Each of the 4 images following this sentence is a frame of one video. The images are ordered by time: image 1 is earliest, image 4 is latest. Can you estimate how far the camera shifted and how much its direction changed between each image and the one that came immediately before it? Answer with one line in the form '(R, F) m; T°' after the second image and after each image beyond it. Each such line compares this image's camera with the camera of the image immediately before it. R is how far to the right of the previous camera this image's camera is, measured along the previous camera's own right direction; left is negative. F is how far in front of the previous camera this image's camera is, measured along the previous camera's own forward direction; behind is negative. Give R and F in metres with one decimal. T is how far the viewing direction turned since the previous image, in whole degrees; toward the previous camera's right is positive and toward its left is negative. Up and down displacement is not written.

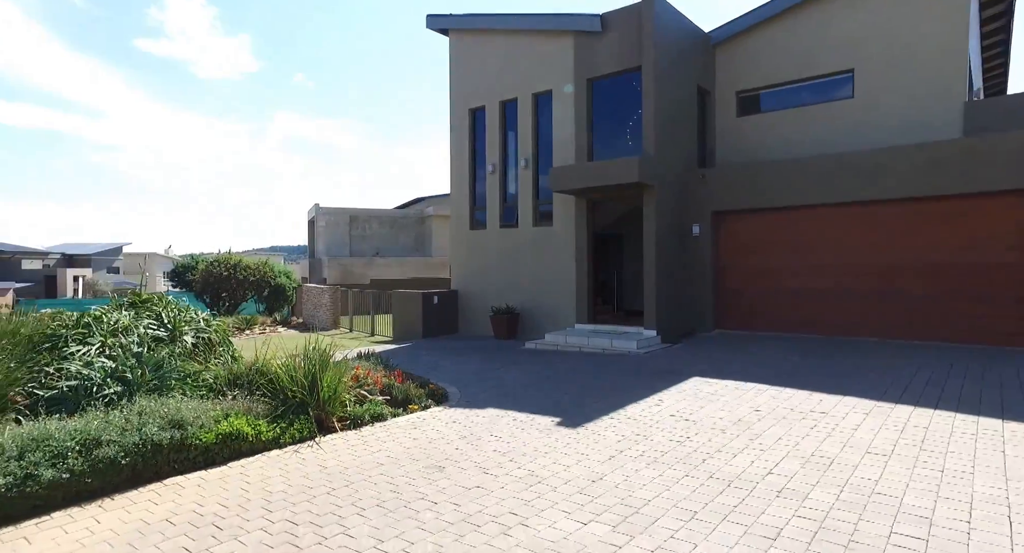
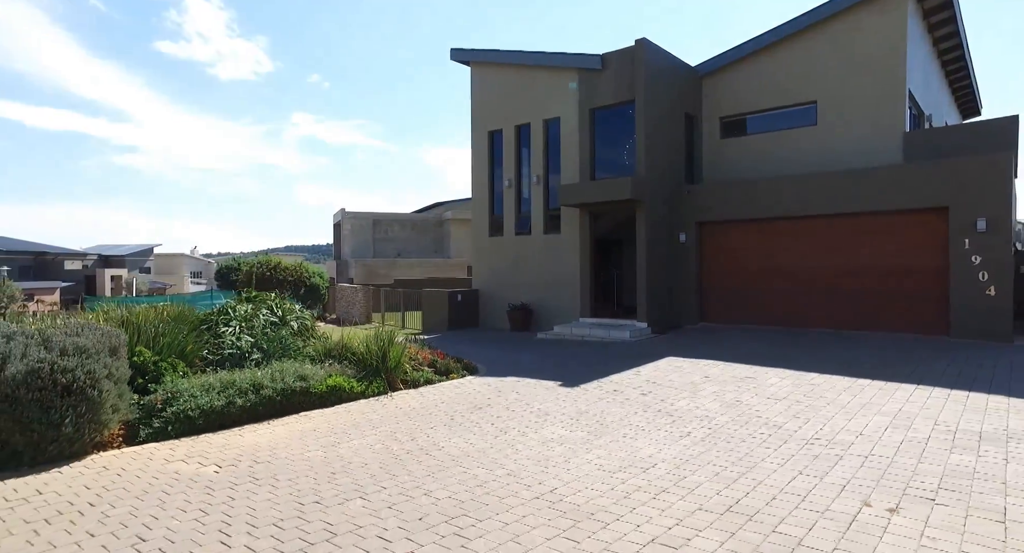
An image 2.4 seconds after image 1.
(0.0, -2.5) m; -1°
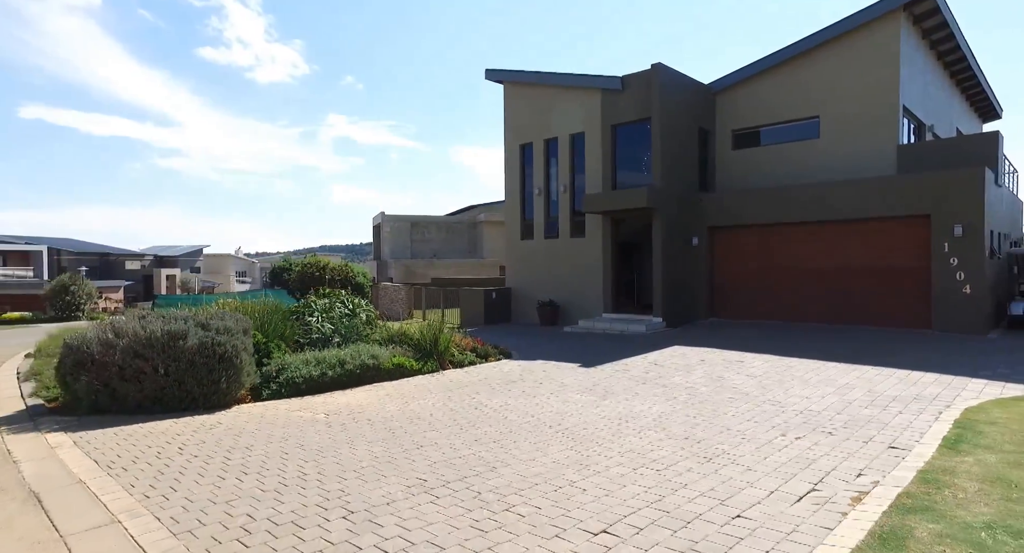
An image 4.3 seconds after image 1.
(+0.1, -1.9) m; -3°
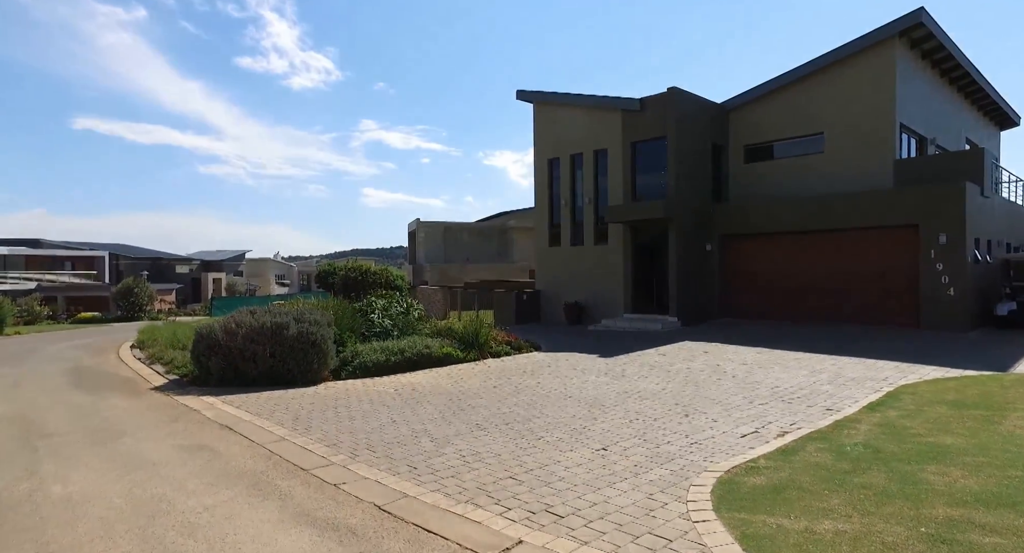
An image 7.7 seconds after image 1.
(0.0, -1.9) m; -3°
